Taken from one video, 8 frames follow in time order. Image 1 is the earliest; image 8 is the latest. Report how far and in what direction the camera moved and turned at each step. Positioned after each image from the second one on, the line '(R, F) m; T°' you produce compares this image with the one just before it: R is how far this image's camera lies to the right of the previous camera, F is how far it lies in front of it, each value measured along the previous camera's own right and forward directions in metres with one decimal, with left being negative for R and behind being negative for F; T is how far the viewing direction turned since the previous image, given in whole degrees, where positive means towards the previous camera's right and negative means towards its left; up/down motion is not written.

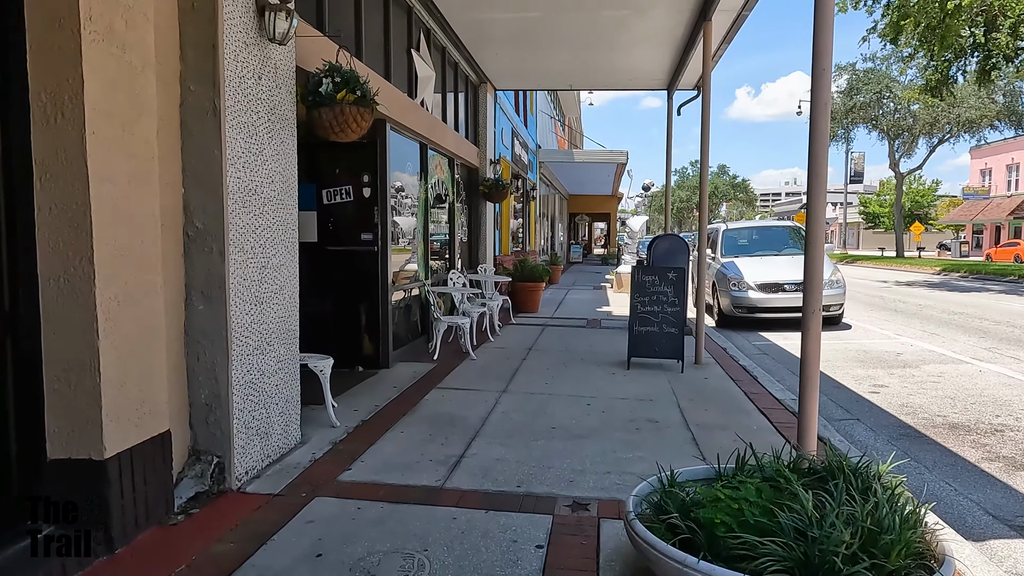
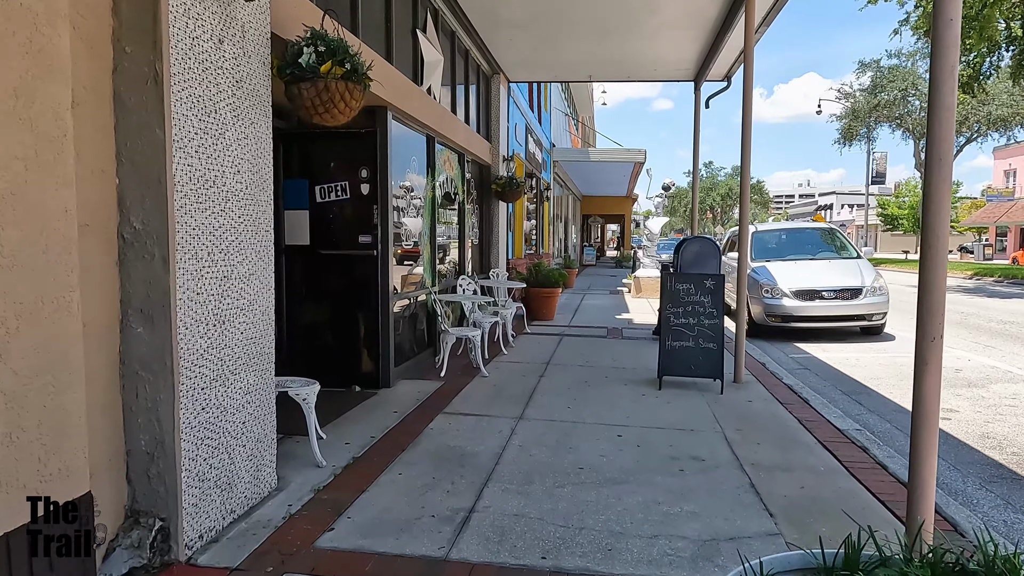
(-0.1, +0.8) m; -1°
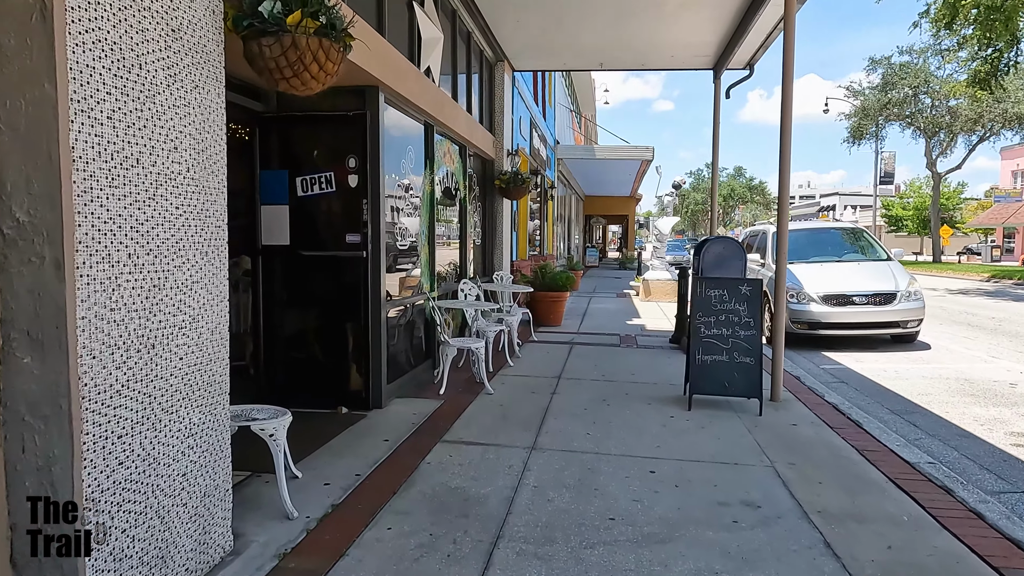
(-0.1, +0.7) m; 0°
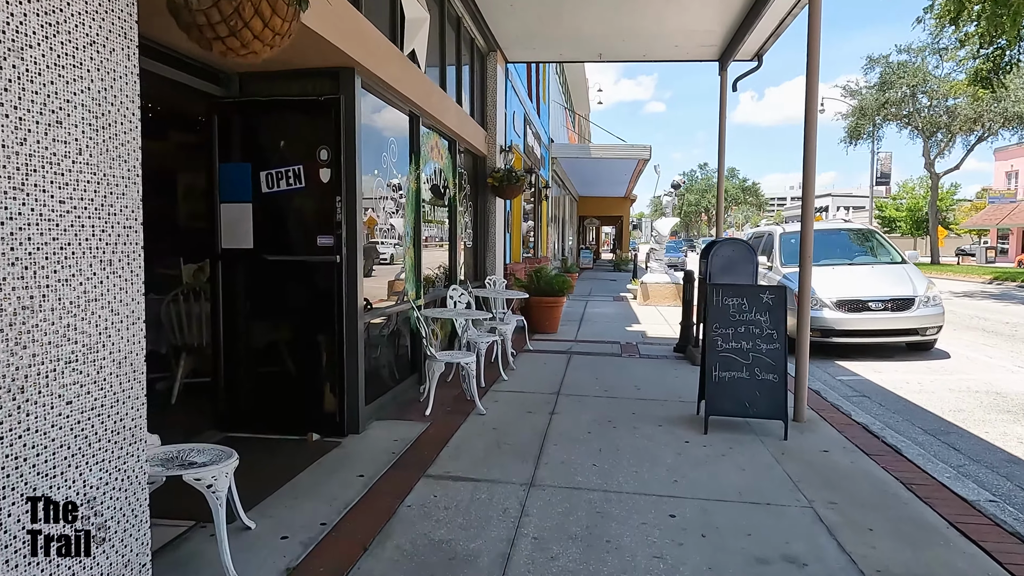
(0.0, +0.6) m; +1°
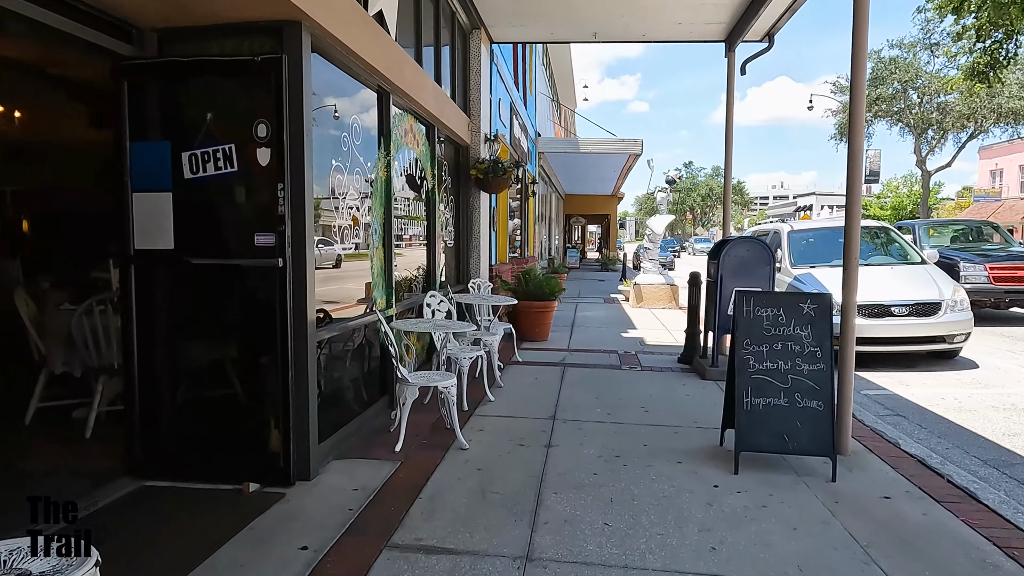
(0.0, +0.9) m; +1°
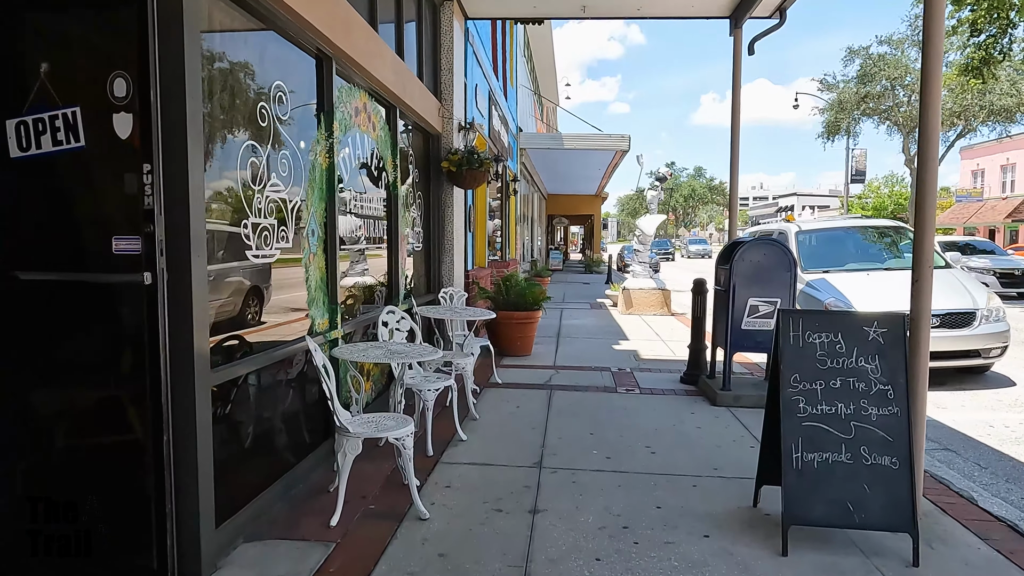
(0.0, +1.0) m; +2°
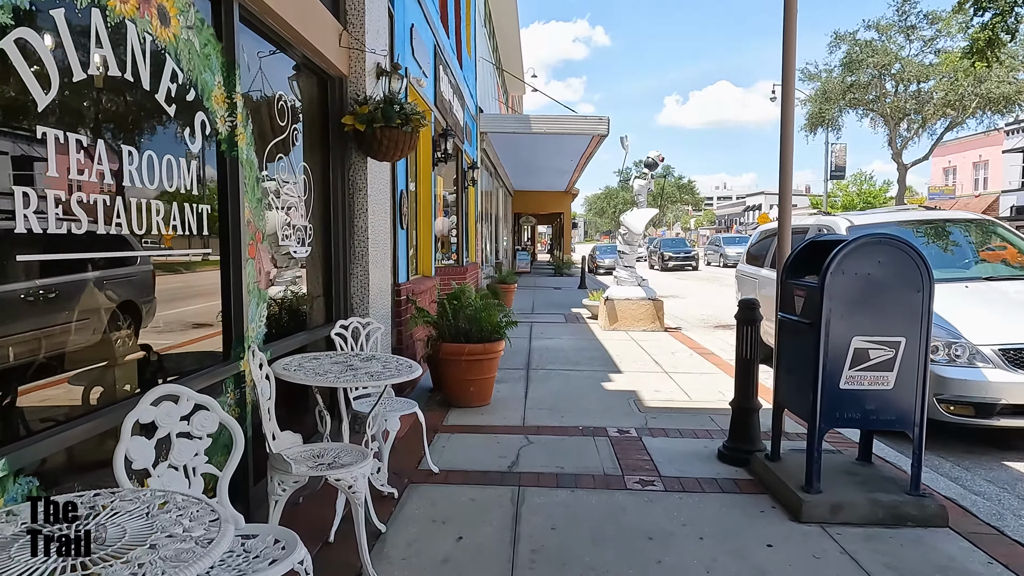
(+0.1, +2.4) m; +3°
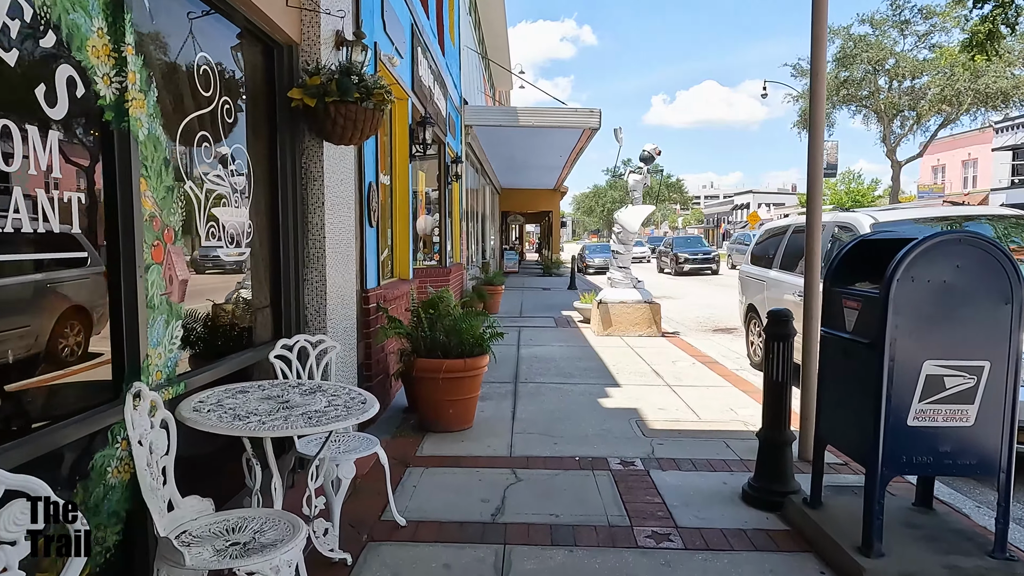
(0.0, +0.7) m; +1°
